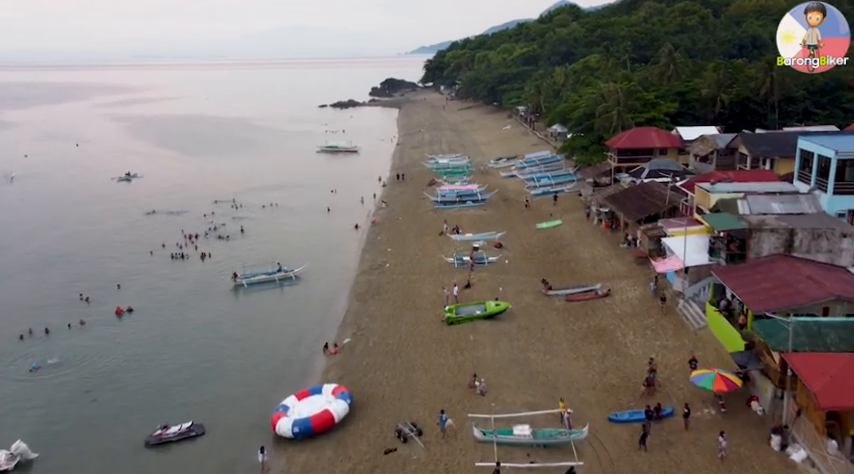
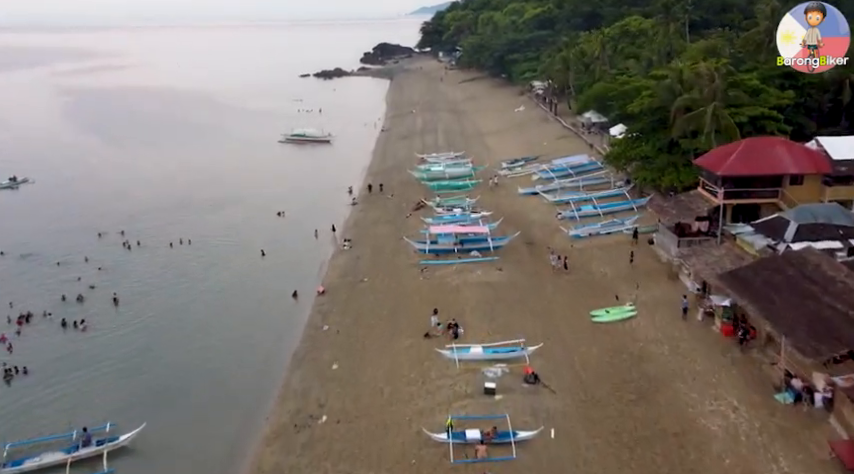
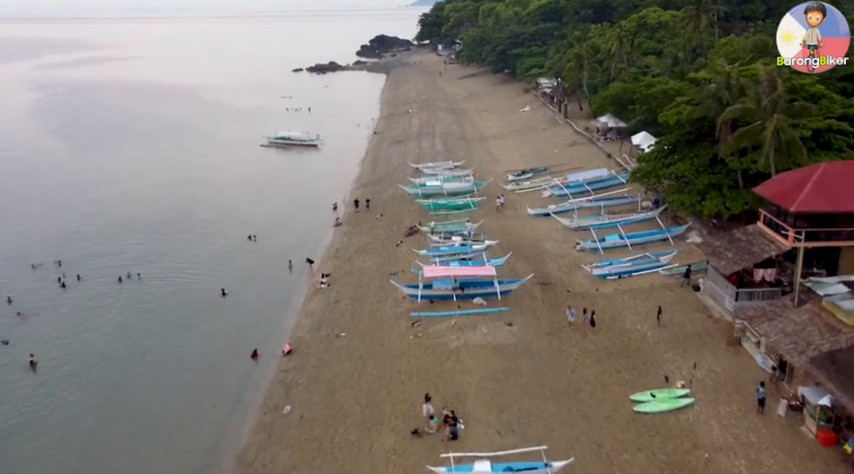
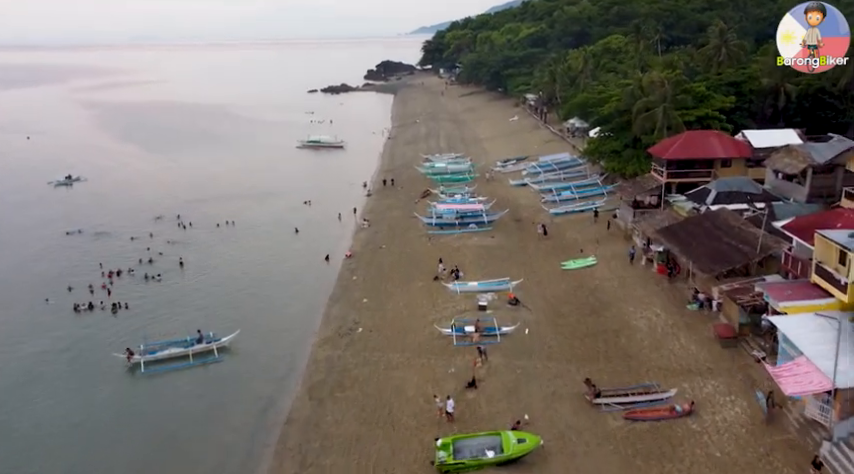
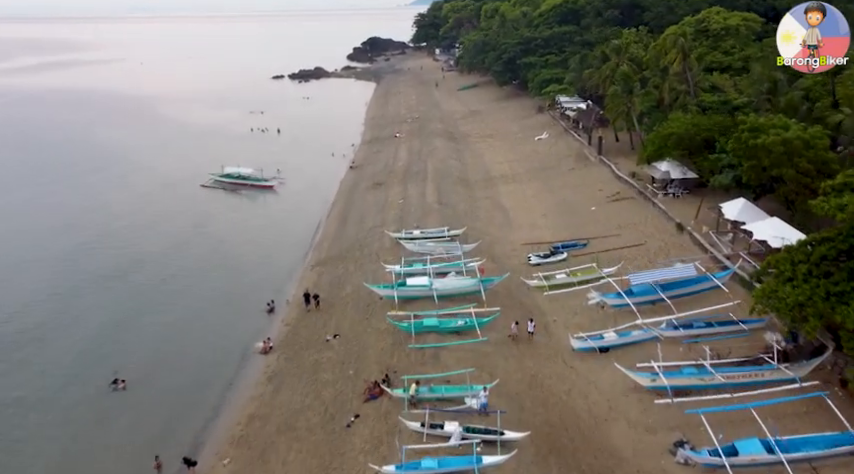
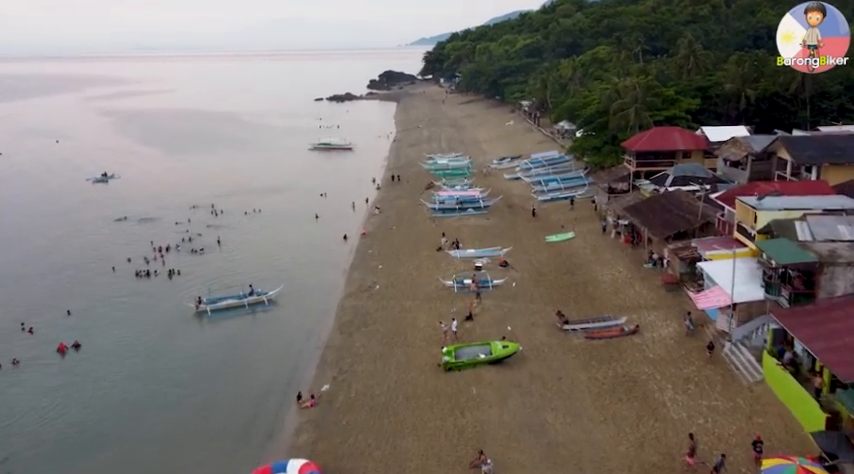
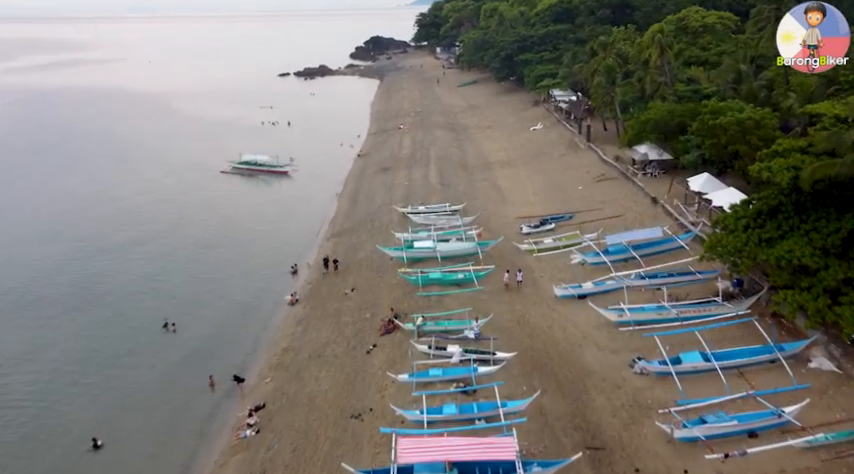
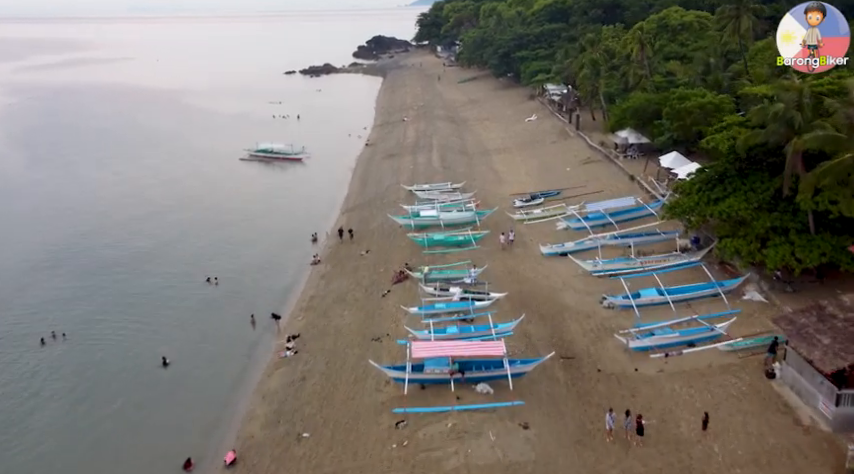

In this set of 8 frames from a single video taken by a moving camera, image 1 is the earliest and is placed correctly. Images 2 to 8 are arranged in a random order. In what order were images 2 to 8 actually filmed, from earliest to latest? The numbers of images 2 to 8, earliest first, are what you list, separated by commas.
6, 4, 2, 3, 8, 7, 5
